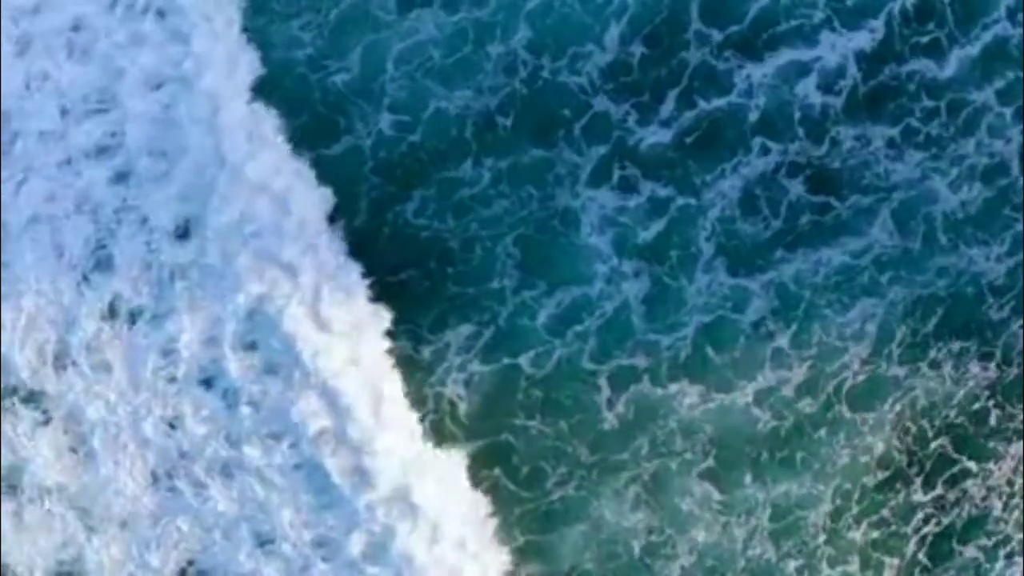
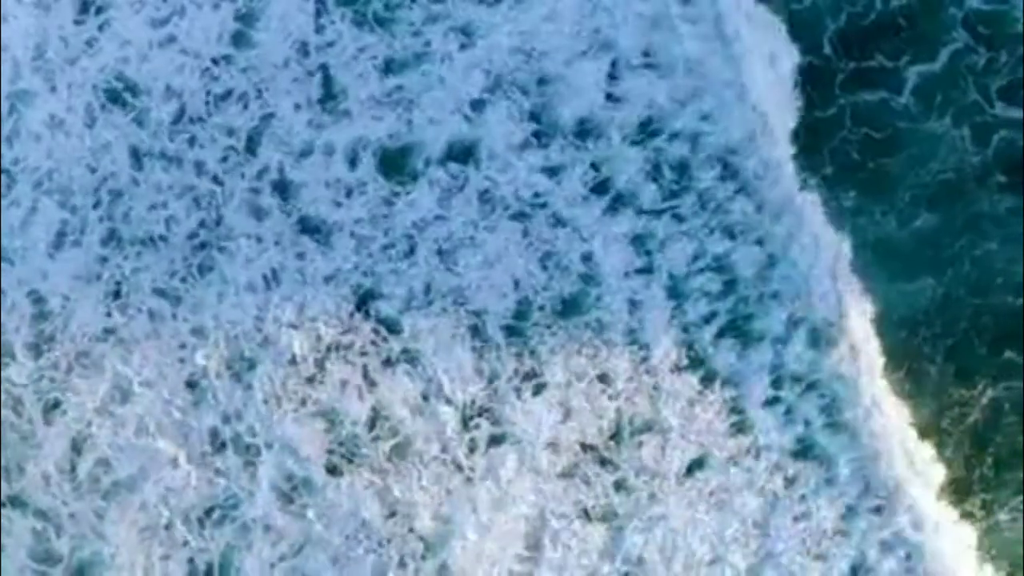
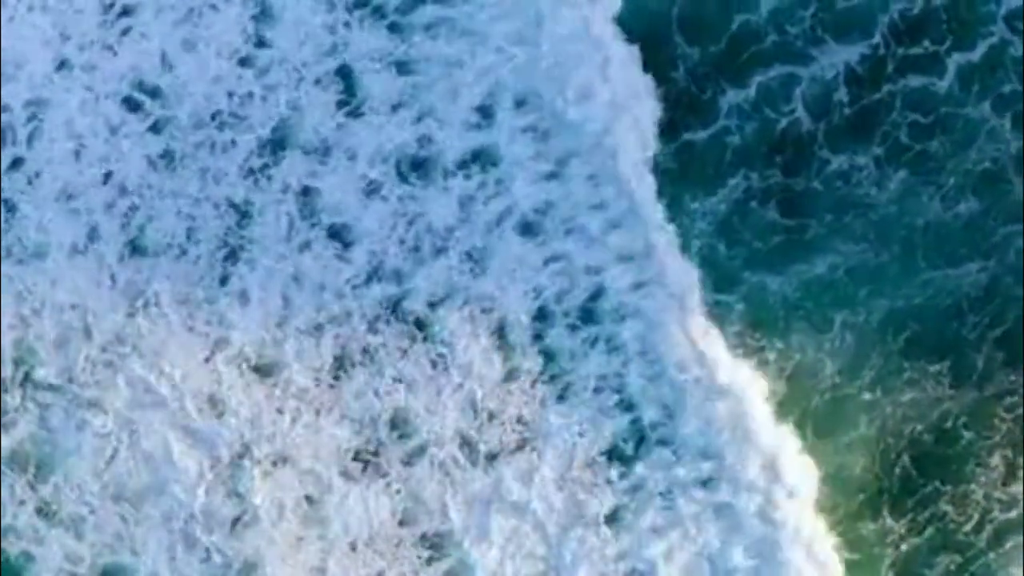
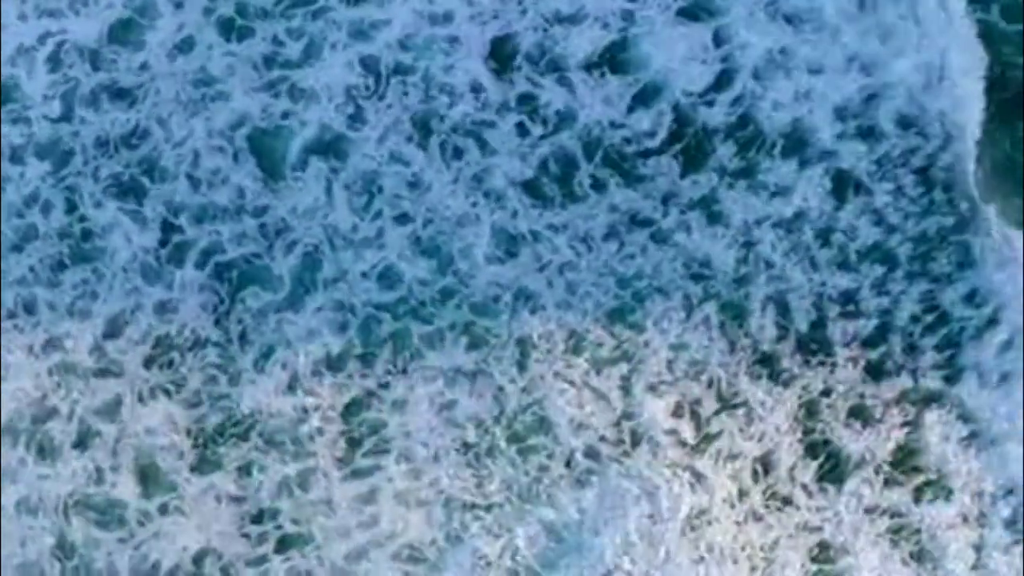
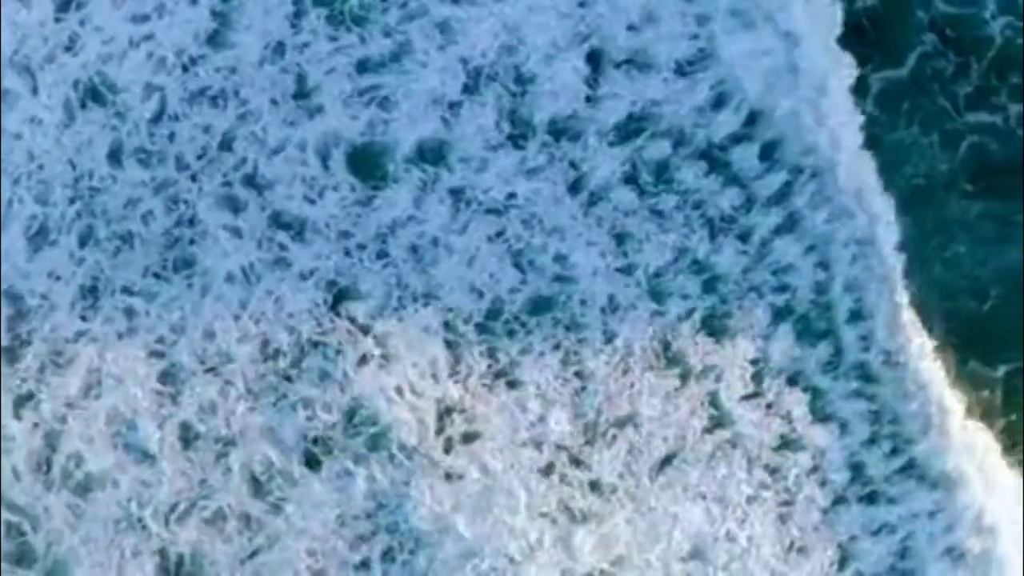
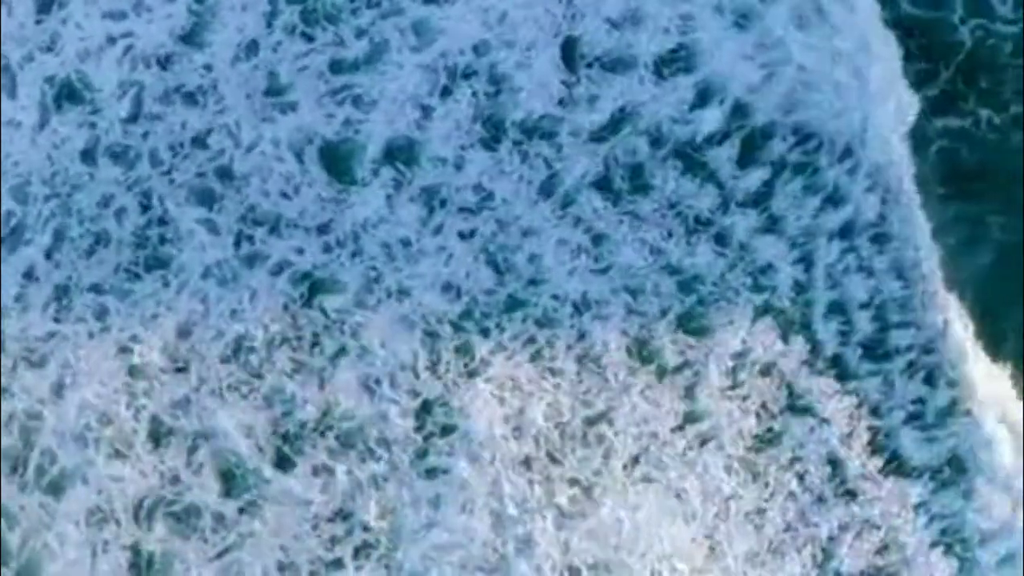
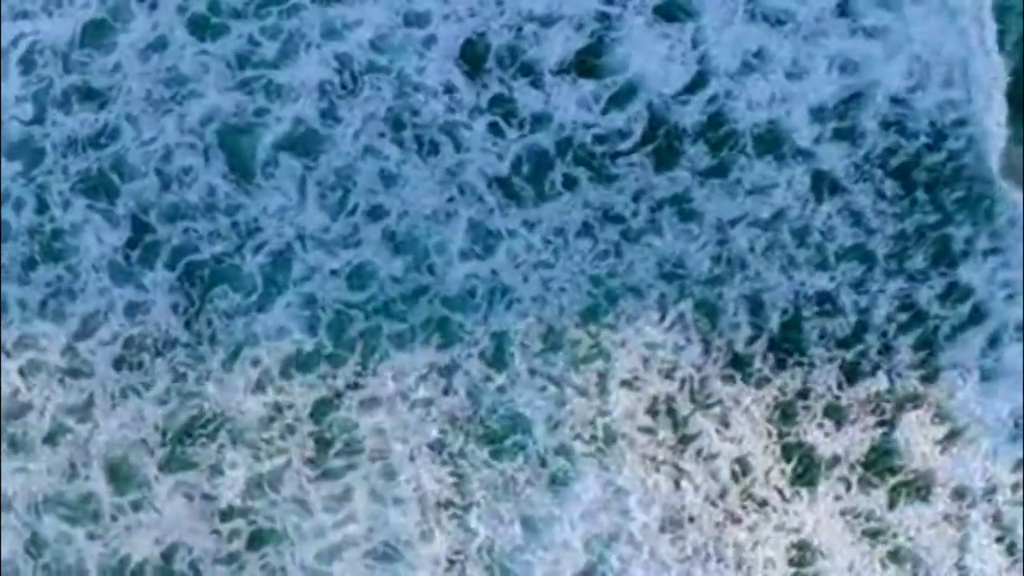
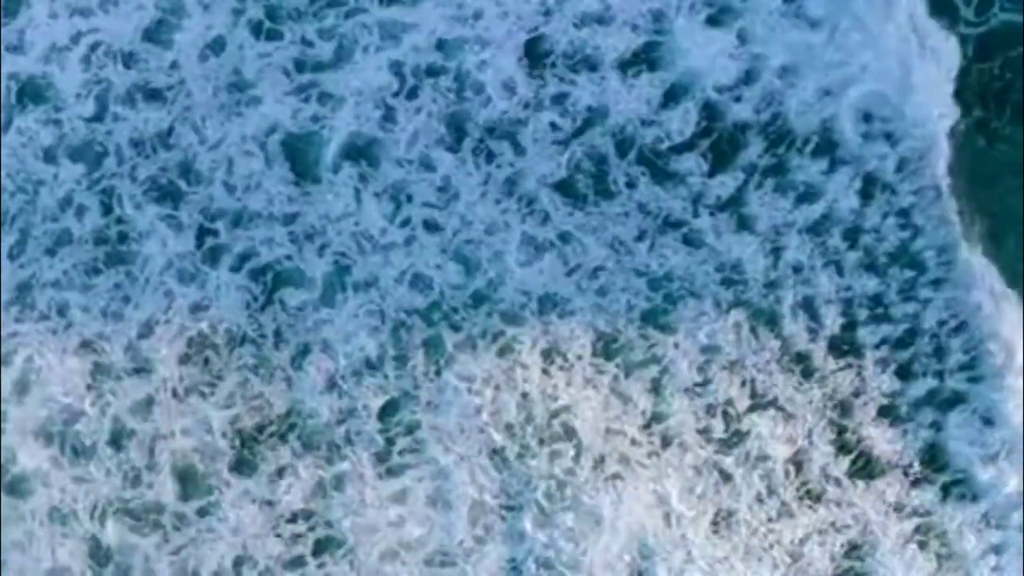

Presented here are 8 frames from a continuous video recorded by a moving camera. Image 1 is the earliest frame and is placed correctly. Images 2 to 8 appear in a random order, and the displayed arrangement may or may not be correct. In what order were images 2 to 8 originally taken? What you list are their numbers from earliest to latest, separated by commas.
3, 2, 5, 6, 8, 4, 7
